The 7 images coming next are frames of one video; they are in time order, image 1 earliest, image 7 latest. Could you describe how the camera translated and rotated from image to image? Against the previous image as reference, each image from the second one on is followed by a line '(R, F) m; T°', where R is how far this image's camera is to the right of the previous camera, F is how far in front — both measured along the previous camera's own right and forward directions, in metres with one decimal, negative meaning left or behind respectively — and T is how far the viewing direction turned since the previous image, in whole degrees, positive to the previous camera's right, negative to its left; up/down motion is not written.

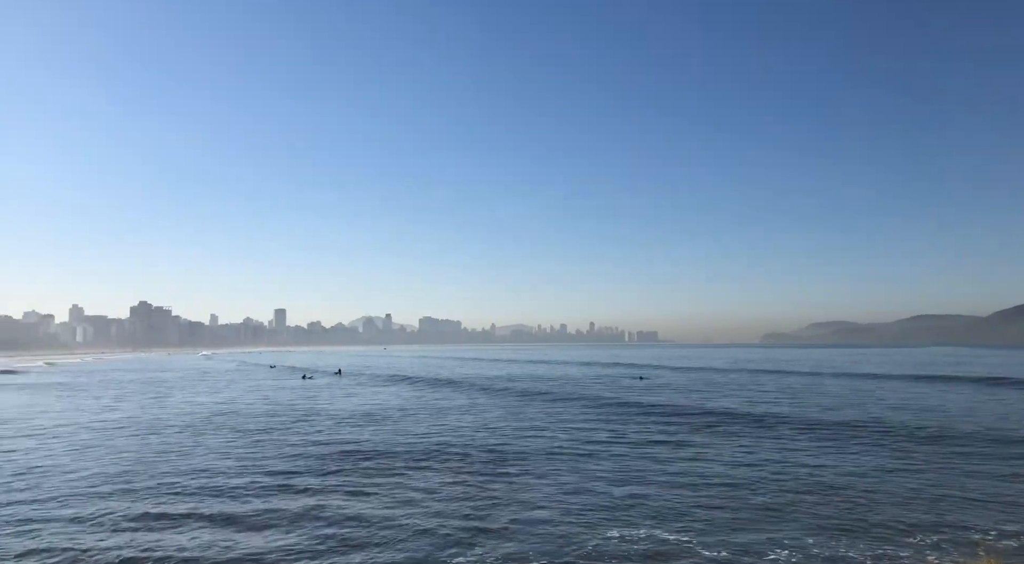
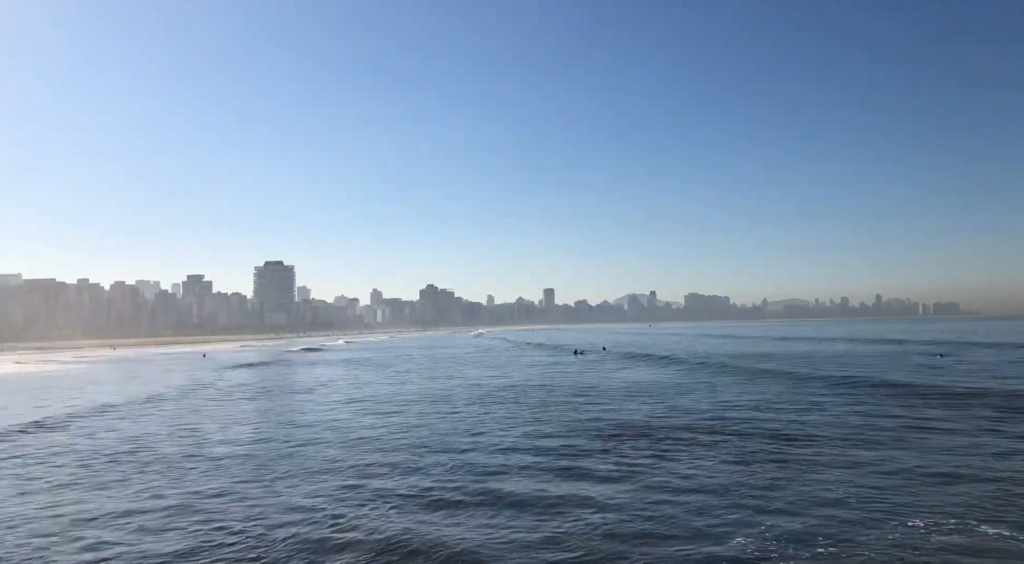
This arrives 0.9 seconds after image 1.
(+0.8, +0.7) m; -18°
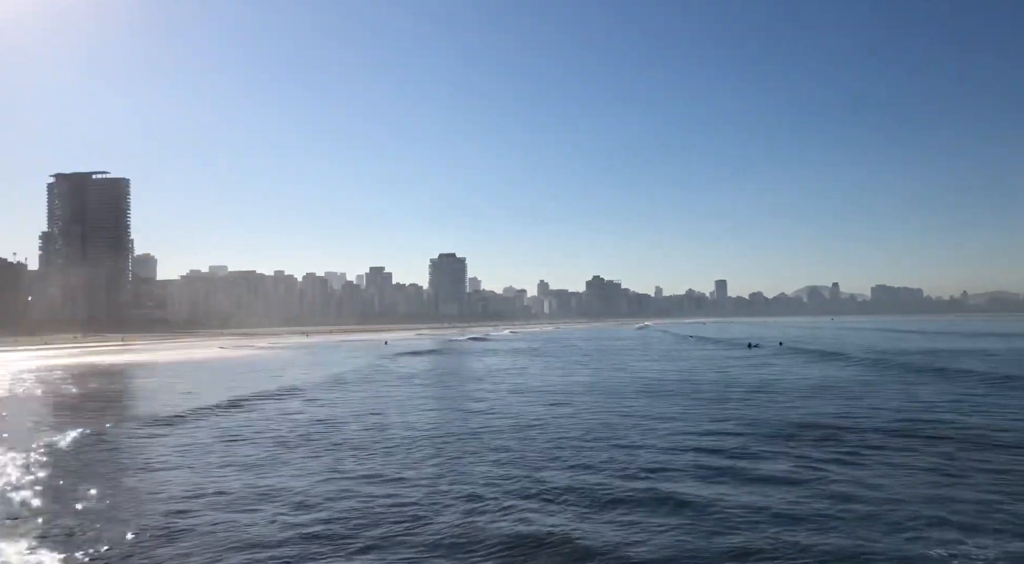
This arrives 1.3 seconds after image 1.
(-0.1, +0.1) m; -12°
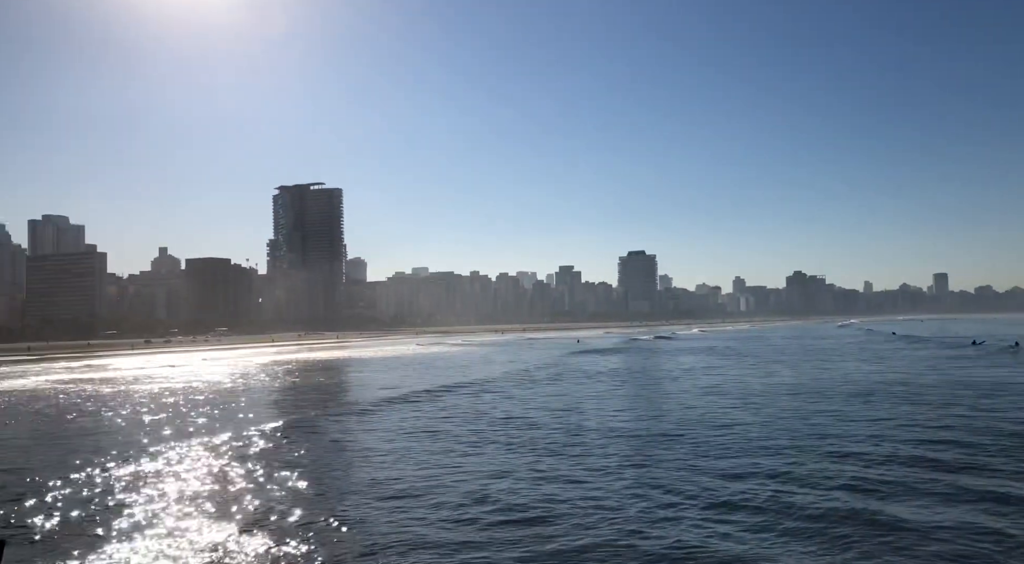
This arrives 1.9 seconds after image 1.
(+0.1, -0.6) m; -13°
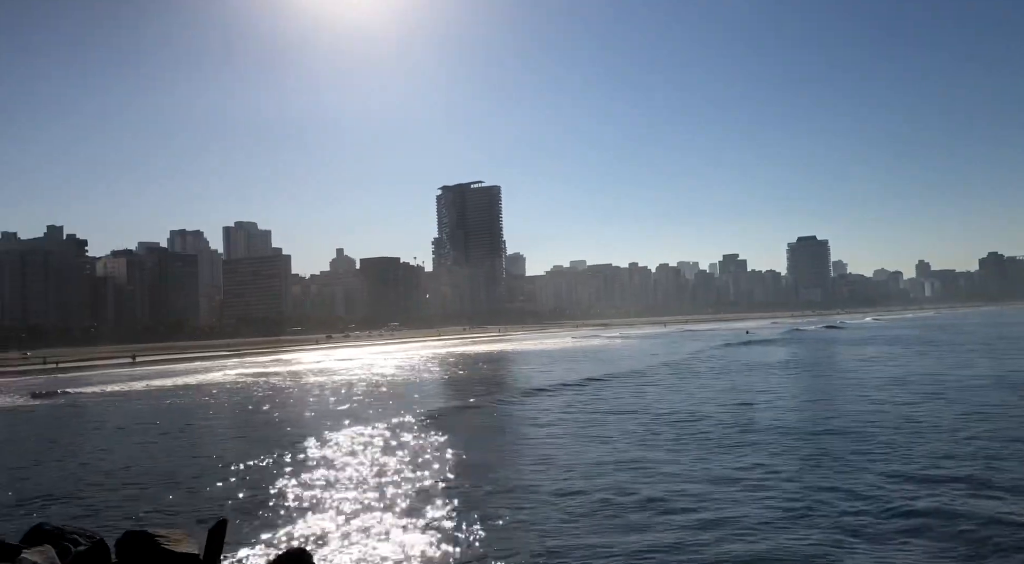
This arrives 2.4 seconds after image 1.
(0.0, -0.3) m; -11°
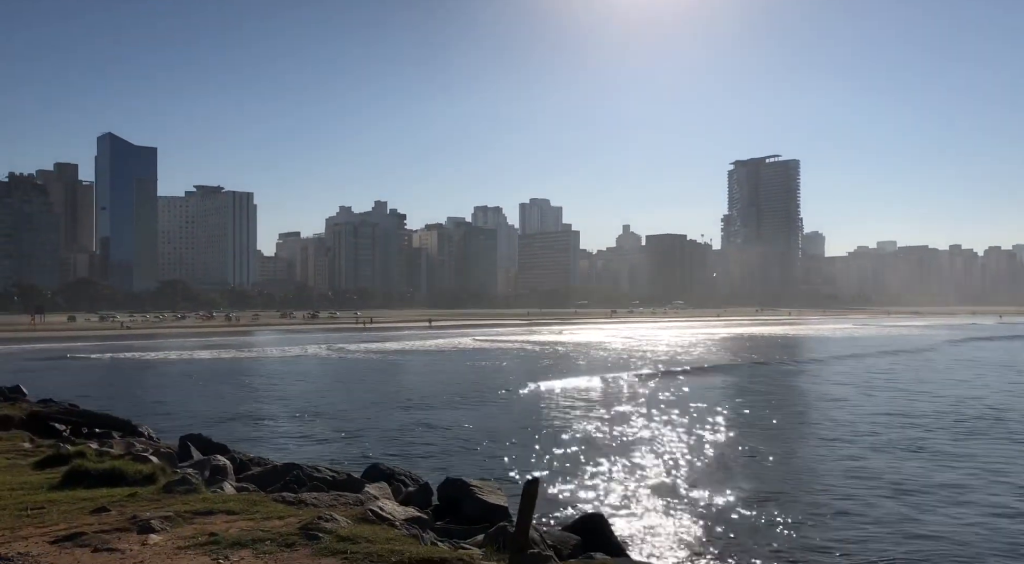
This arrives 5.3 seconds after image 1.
(-0.4, -0.1) m; -19°
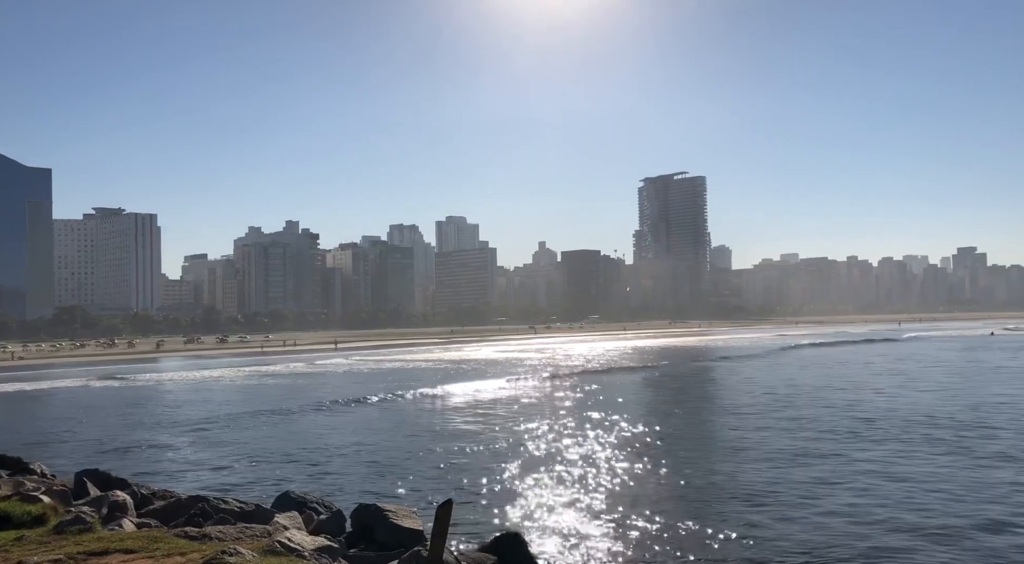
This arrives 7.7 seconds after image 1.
(+0.1, 0.0) m; +6°
